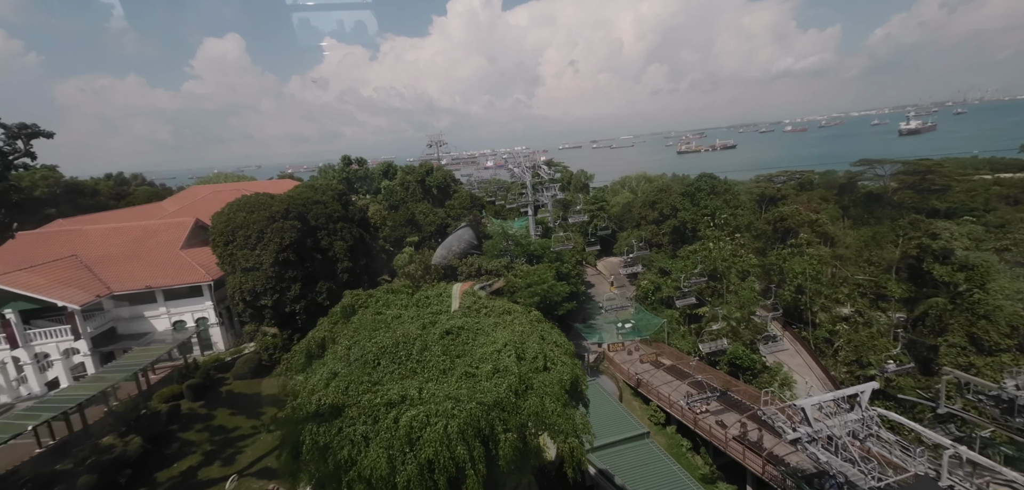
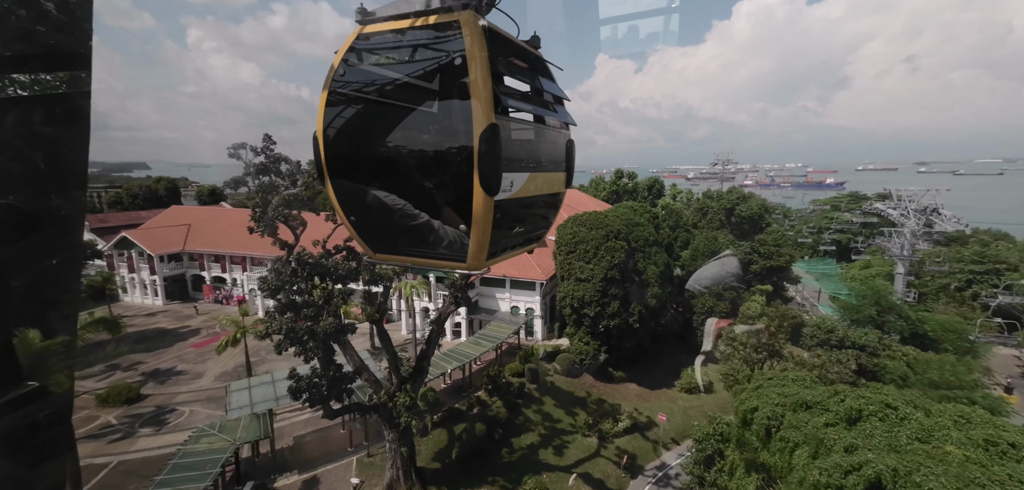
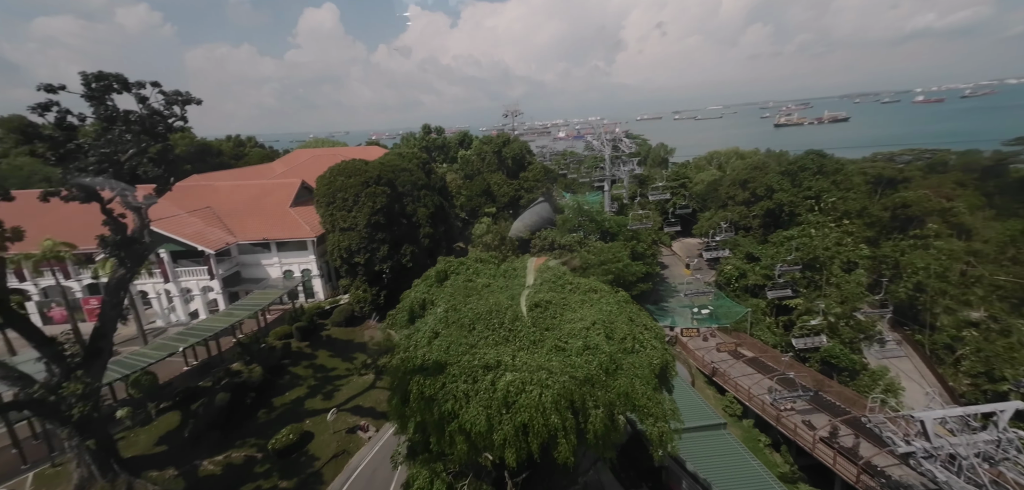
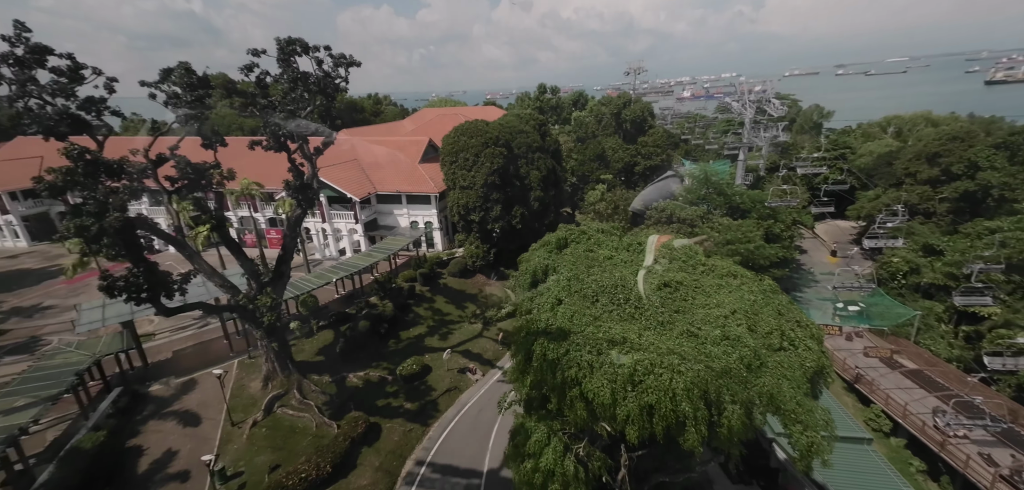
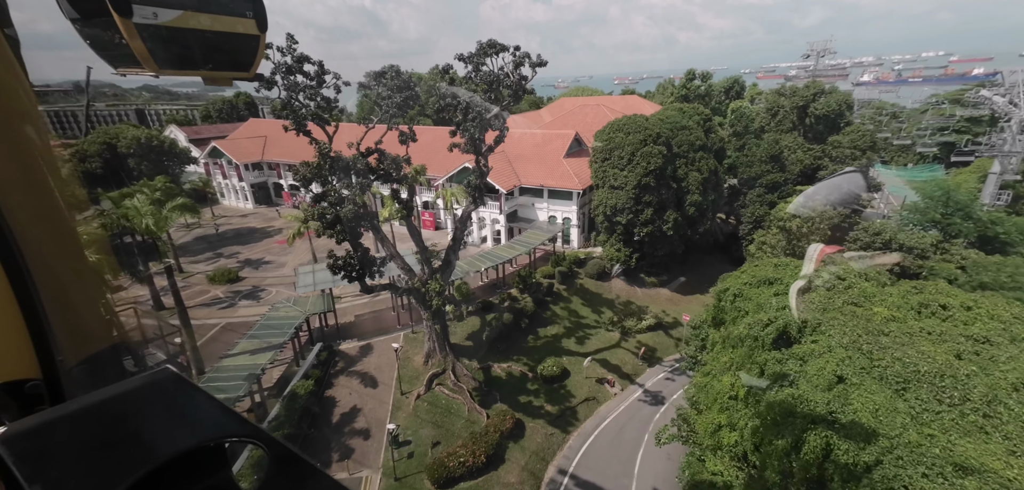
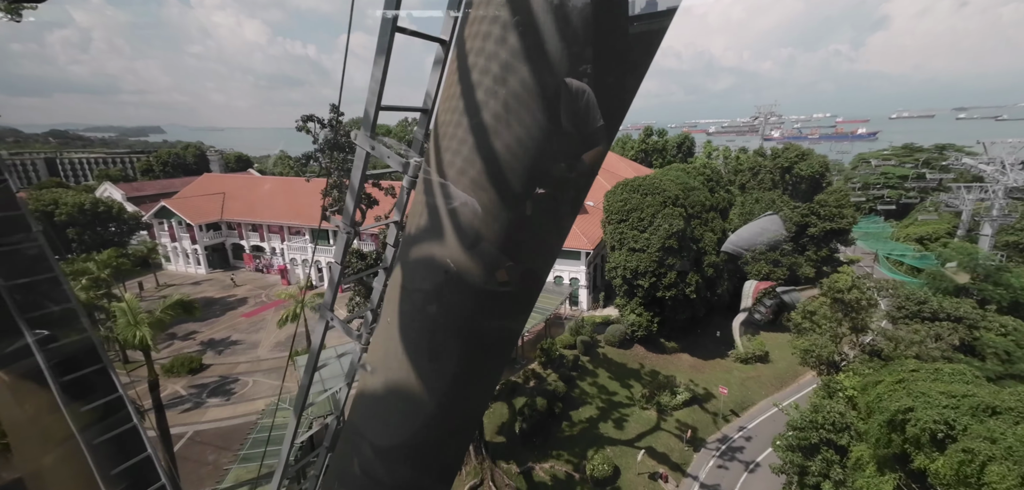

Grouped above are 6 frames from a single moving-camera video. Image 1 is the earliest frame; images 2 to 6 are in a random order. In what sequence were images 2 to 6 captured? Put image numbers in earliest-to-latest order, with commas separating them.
3, 4, 5, 2, 6
